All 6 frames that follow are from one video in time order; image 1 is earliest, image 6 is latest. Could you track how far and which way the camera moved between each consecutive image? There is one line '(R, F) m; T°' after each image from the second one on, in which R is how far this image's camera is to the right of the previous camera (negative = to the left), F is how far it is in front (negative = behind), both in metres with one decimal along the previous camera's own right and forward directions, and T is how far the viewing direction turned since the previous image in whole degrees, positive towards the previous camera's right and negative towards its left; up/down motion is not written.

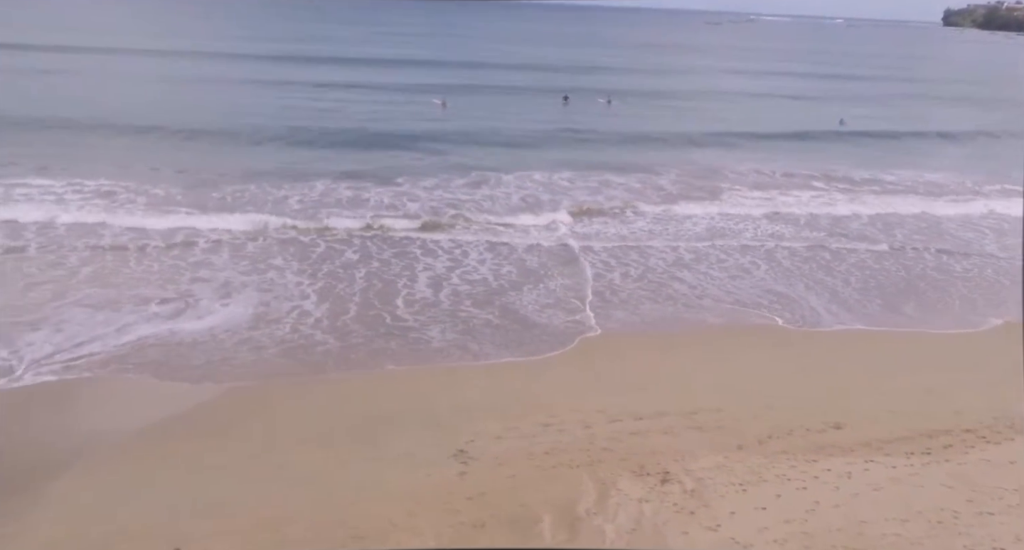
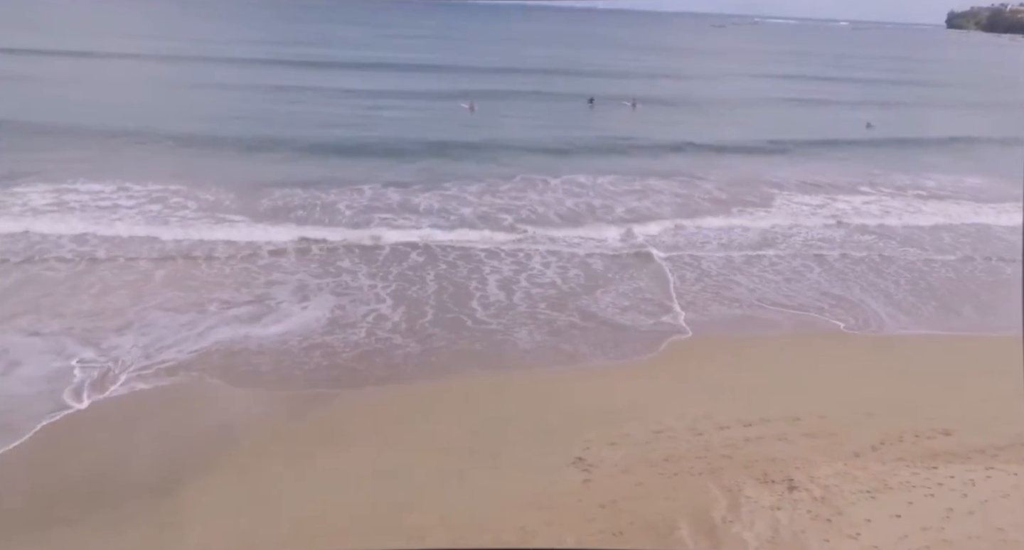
(-0.6, +0.1) m; -1°
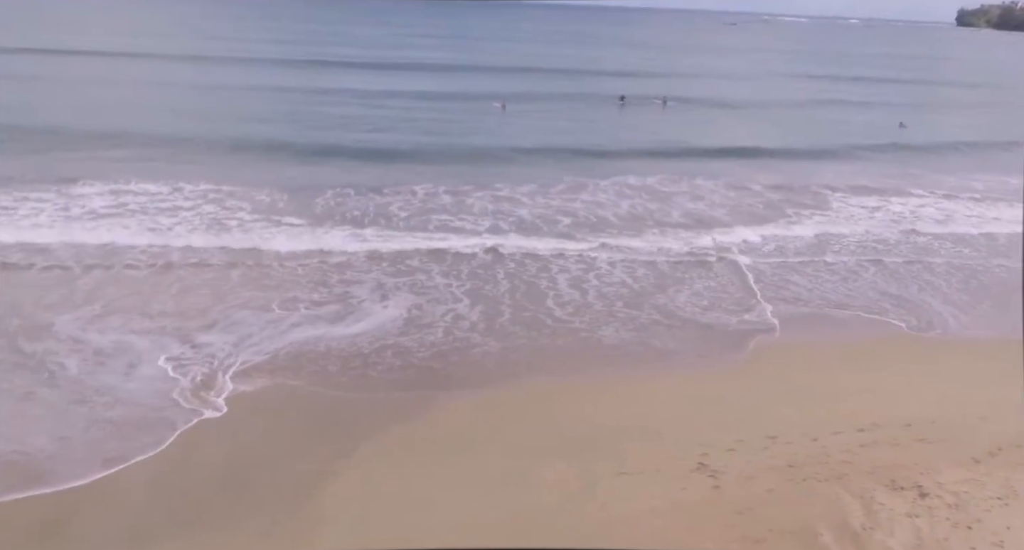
(-0.6, +0.1) m; -1°
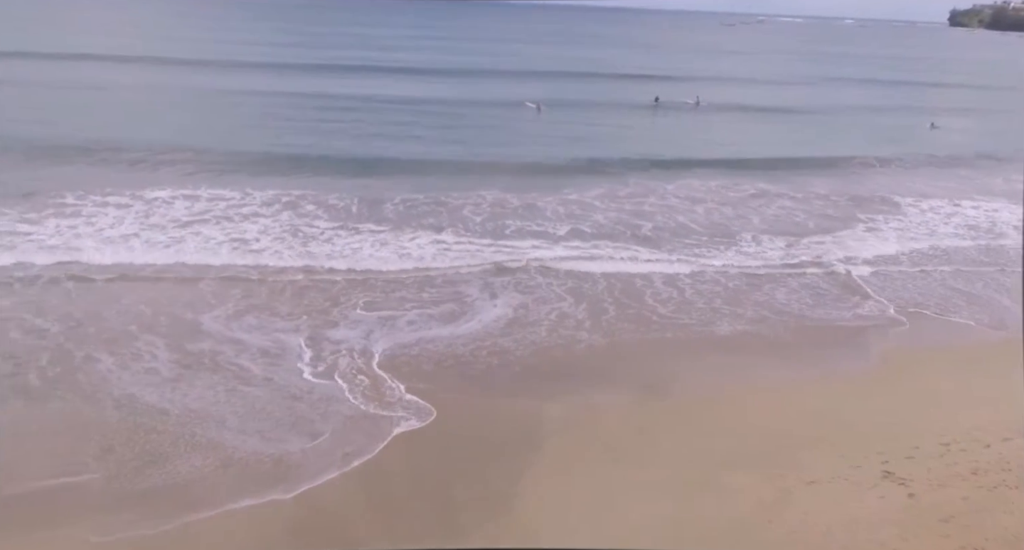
(-0.9, +0.1) m; -2°
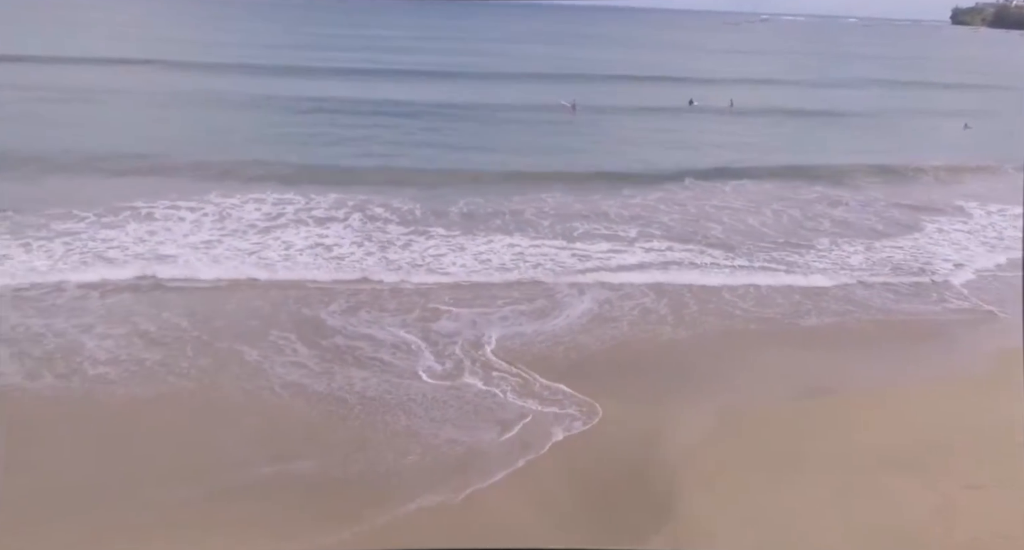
(-0.6, 0.0) m; -2°
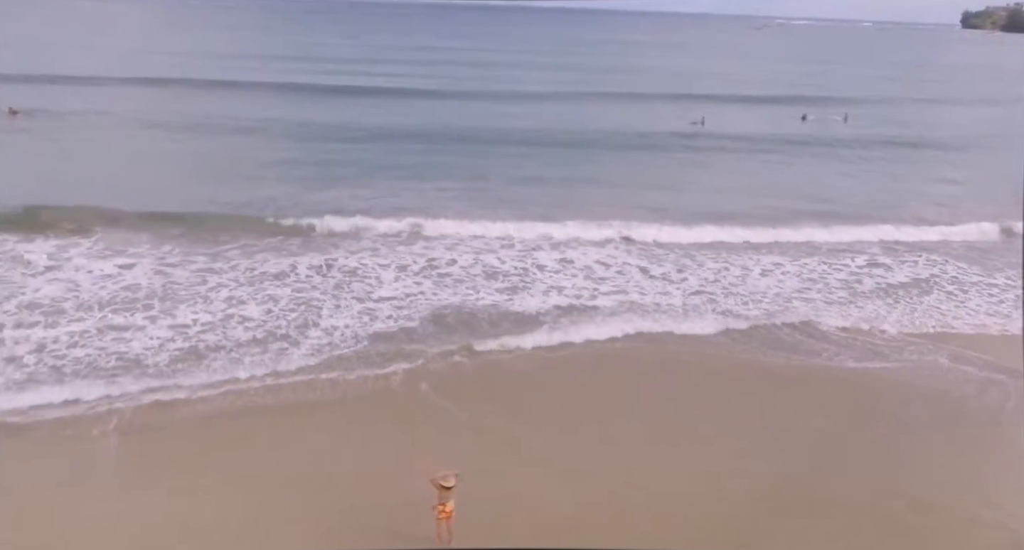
(-2.4, -1.6) m; -7°
